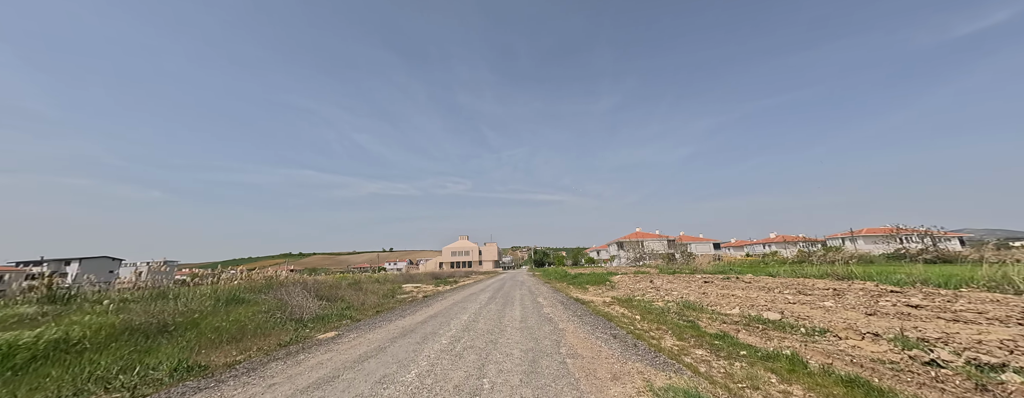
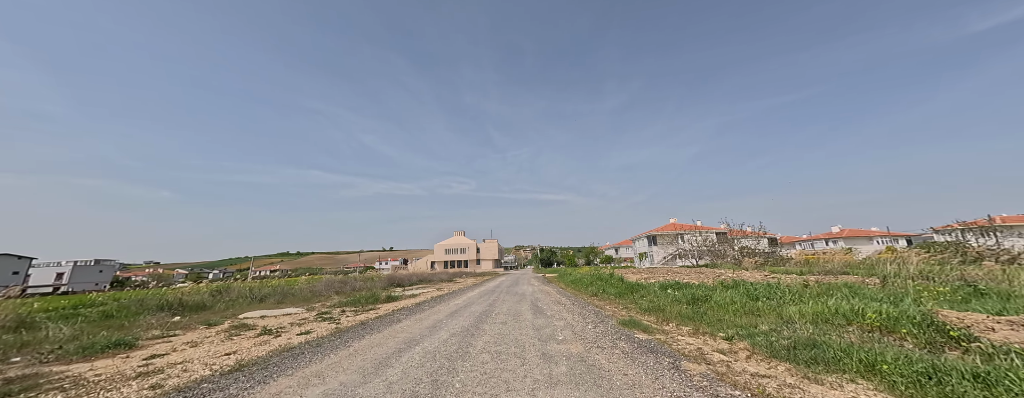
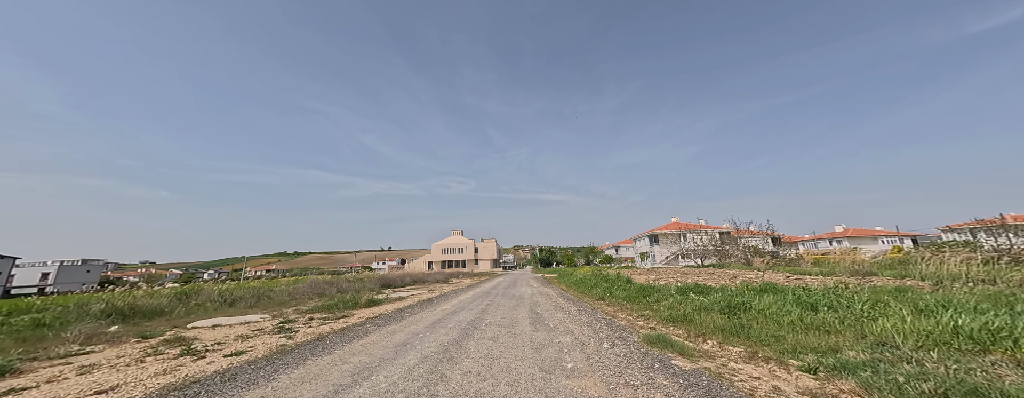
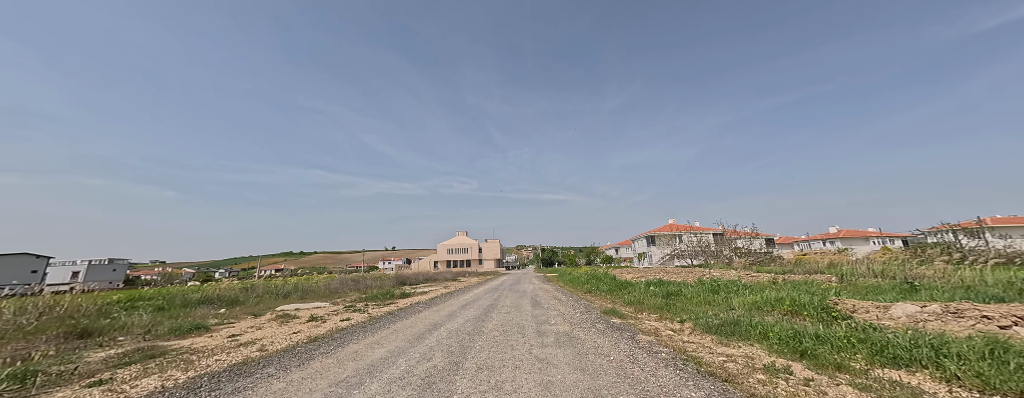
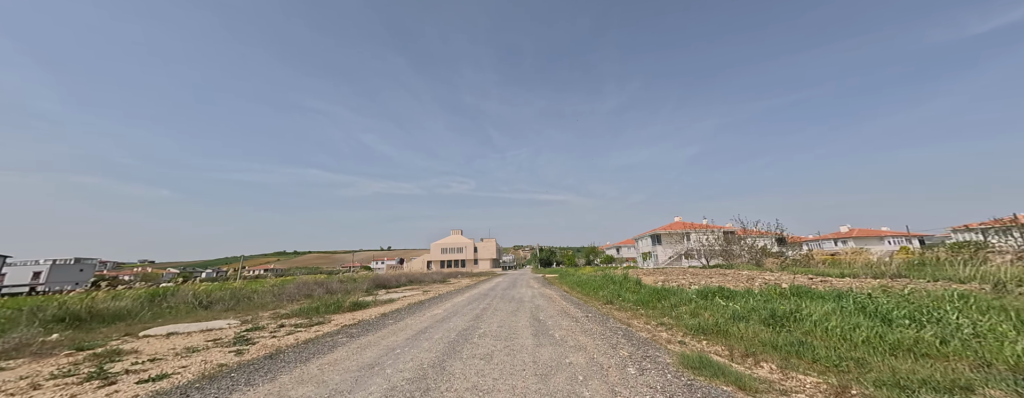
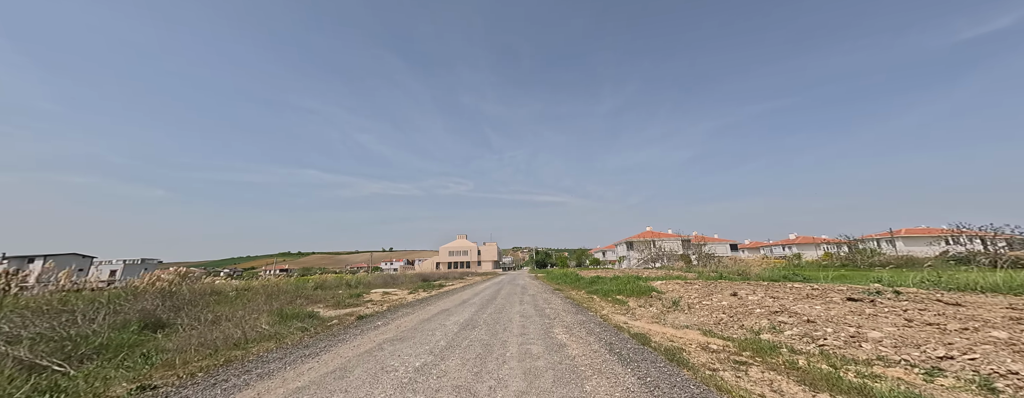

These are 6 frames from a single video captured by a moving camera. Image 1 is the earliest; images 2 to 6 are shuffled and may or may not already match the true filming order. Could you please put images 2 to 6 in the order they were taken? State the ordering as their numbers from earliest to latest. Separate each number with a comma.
6, 4, 2, 3, 5
